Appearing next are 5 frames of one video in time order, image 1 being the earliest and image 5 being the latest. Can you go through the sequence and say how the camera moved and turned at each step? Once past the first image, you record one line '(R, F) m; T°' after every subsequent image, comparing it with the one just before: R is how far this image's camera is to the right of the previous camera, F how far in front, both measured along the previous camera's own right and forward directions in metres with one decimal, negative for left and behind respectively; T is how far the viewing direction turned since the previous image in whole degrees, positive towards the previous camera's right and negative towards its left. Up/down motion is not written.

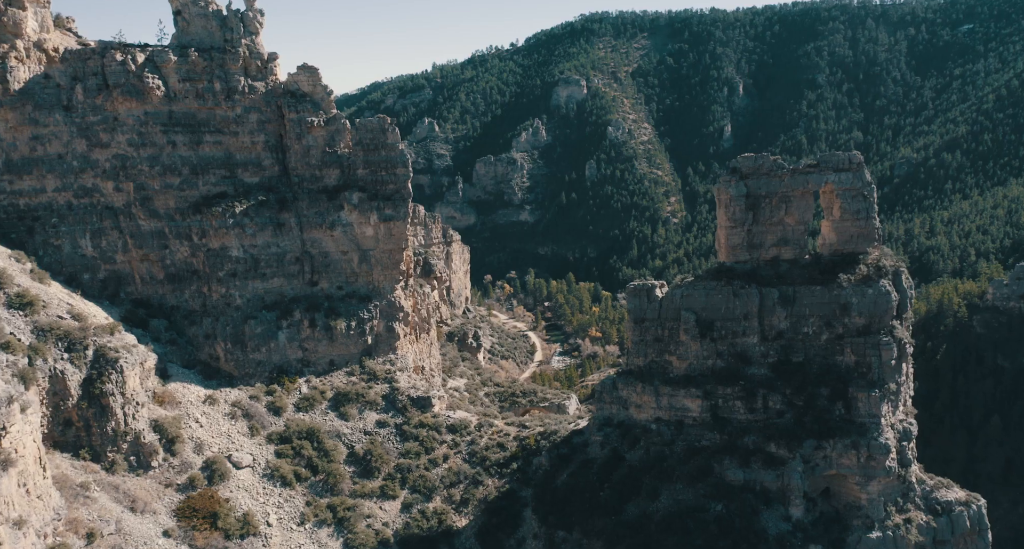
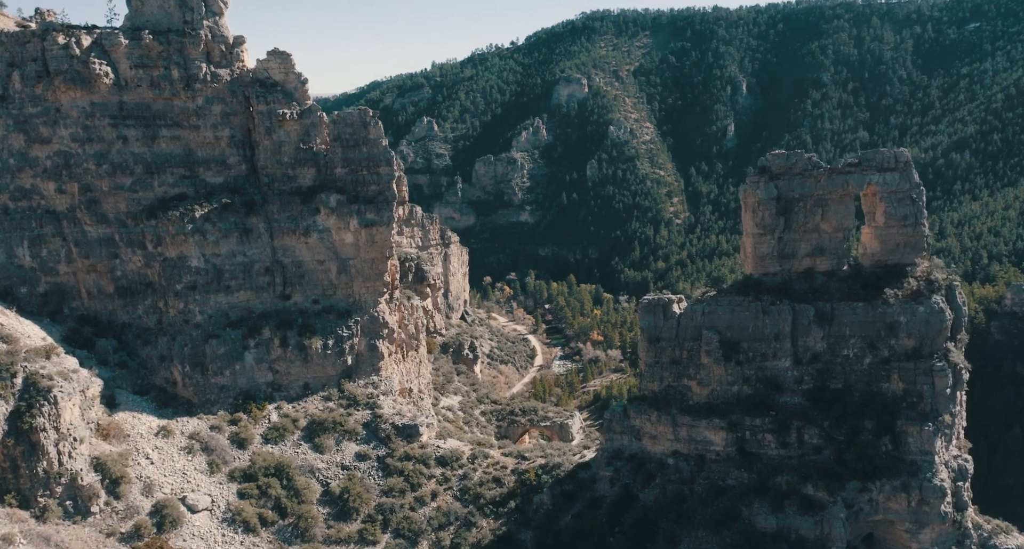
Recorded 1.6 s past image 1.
(+0.1, +4.7) m; 0°
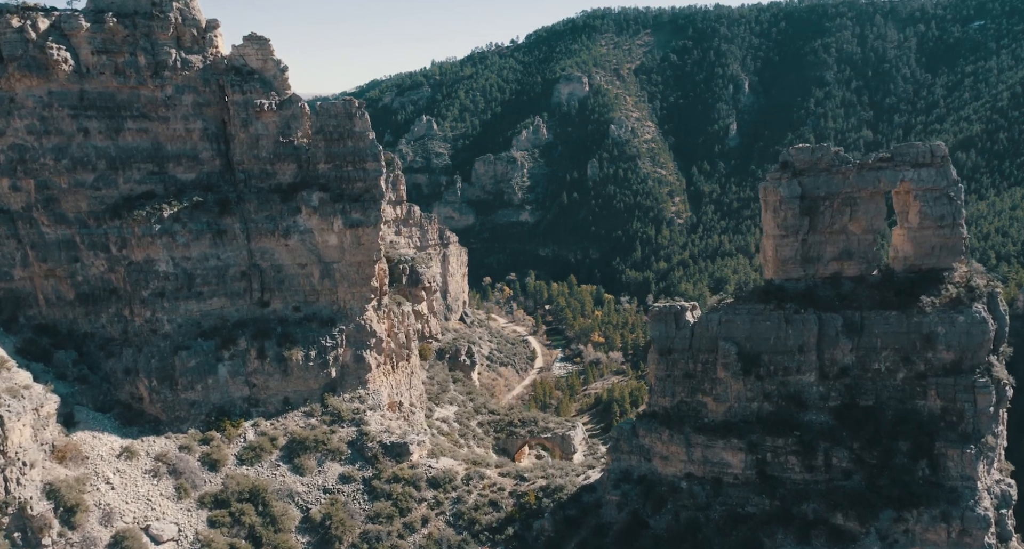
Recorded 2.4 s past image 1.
(+0.1, +2.9) m; 0°
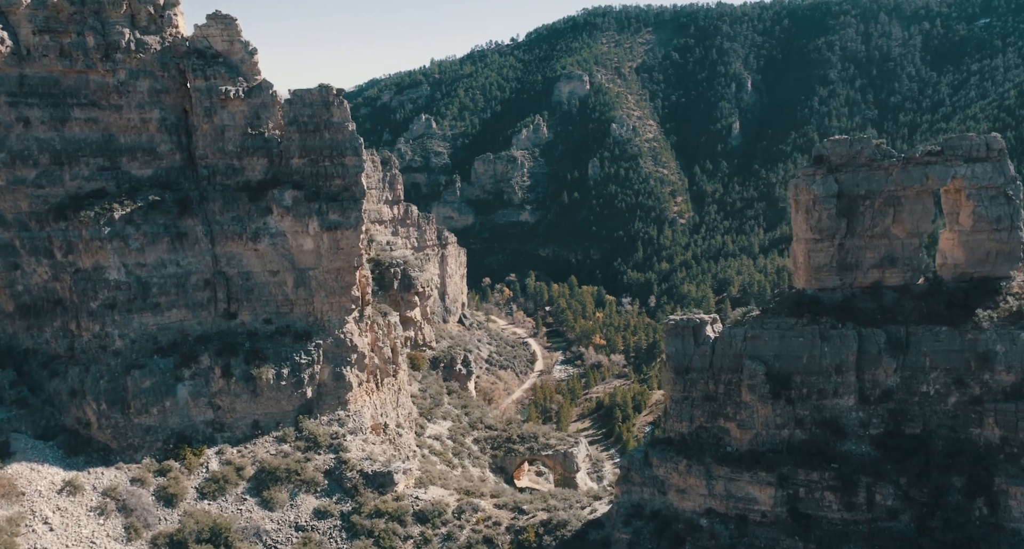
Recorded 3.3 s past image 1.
(+0.1, +3.6) m; 0°
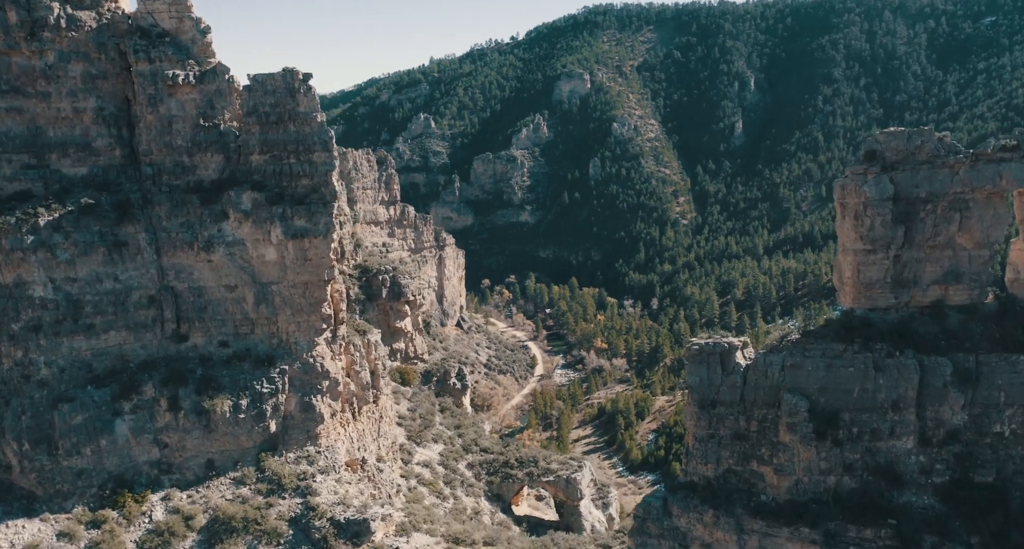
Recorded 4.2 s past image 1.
(+0.1, +4.1) m; 0°
